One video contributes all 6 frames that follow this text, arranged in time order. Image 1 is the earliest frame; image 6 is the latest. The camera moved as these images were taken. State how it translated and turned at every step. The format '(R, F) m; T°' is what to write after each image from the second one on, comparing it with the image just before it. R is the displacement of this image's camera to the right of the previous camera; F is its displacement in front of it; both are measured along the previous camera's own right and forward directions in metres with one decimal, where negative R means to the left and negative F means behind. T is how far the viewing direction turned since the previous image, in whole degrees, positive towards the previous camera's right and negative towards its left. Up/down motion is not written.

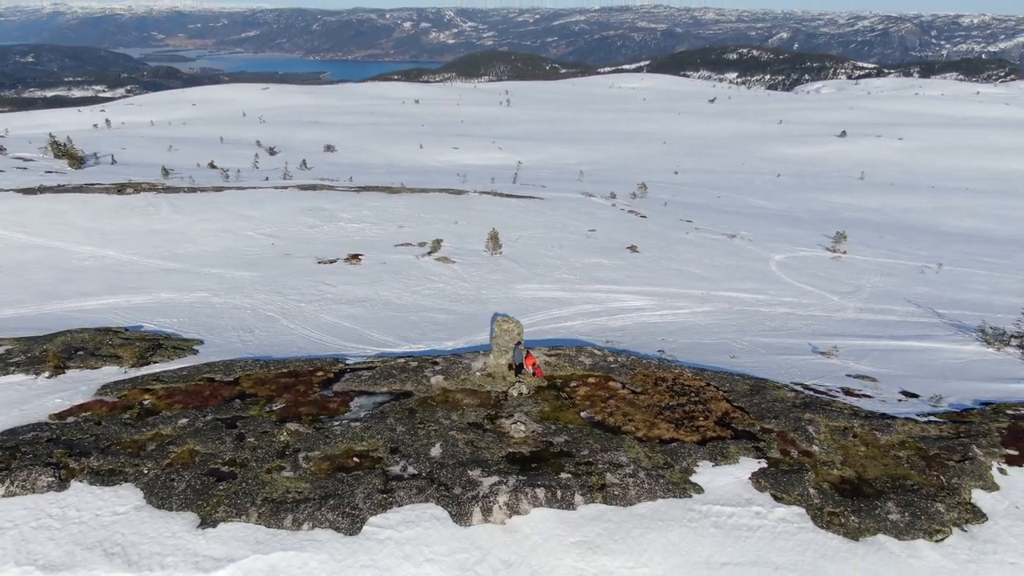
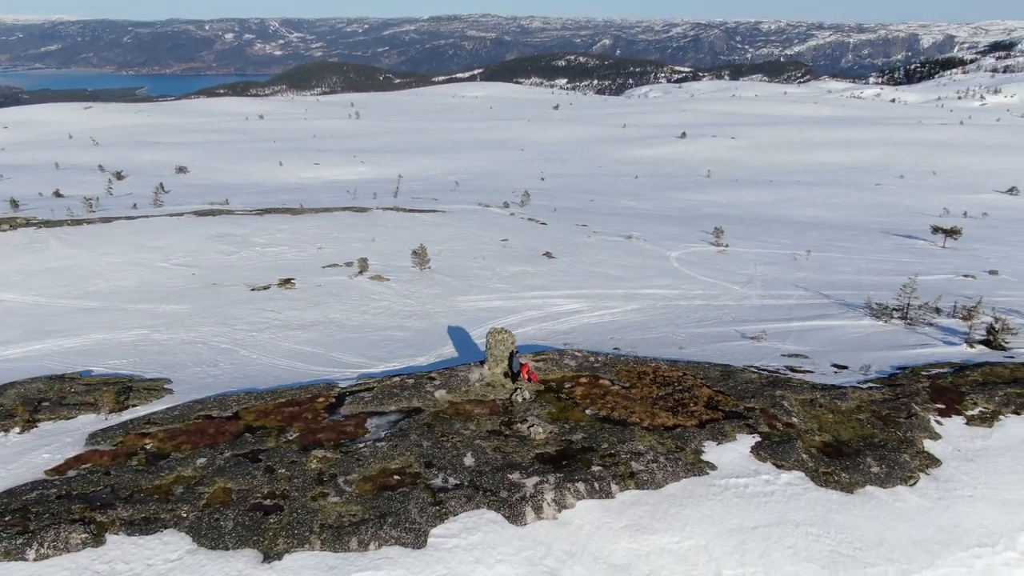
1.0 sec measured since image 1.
(-2.7, -0.5) m; +11°
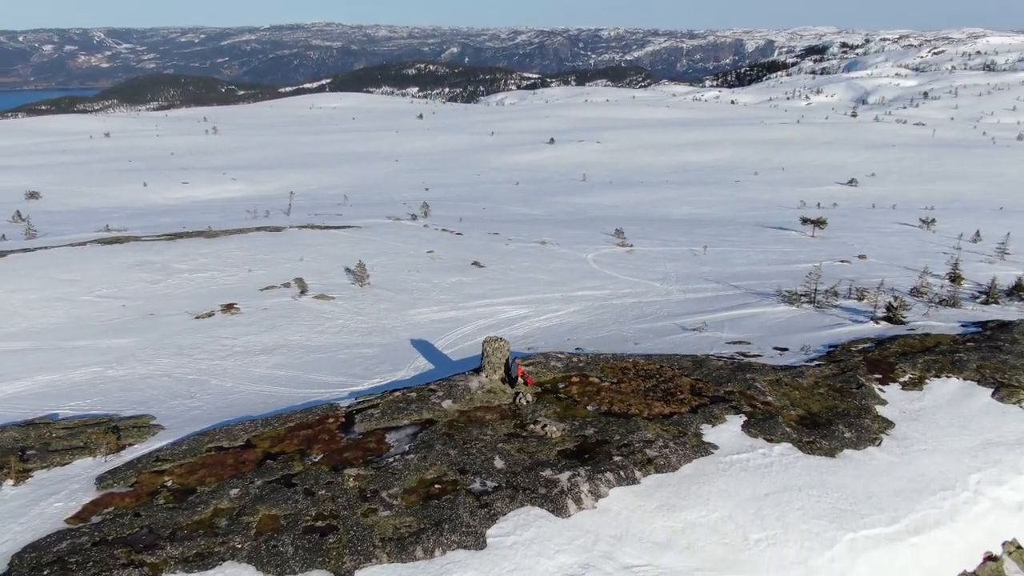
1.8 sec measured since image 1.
(-2.6, -0.5) m; +10°
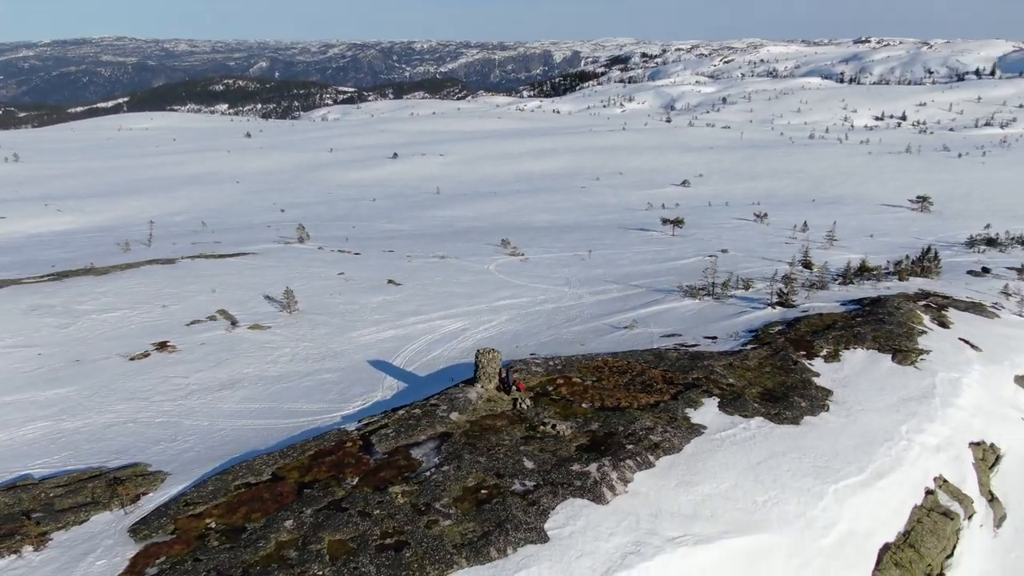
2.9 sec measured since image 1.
(-3.3, -0.6) m; +12°
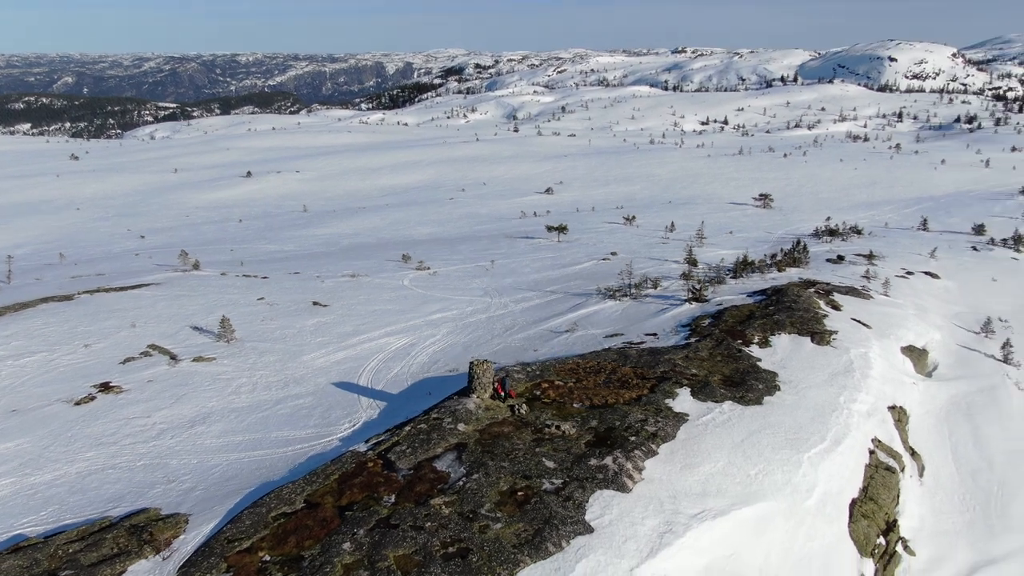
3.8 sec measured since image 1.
(-3.1, -0.5) m; +11°
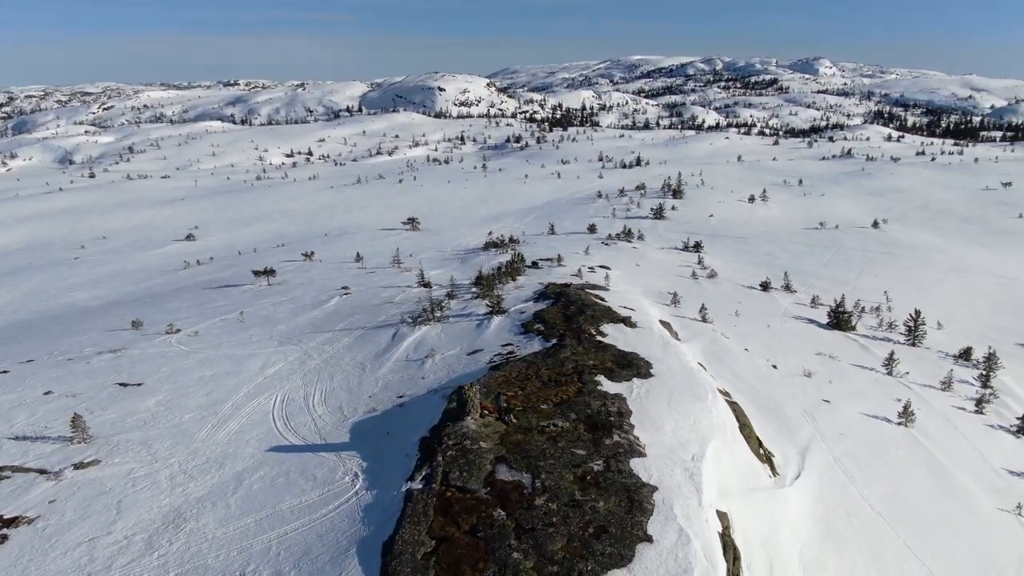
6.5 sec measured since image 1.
(-9.1, +0.1) m; +30°
